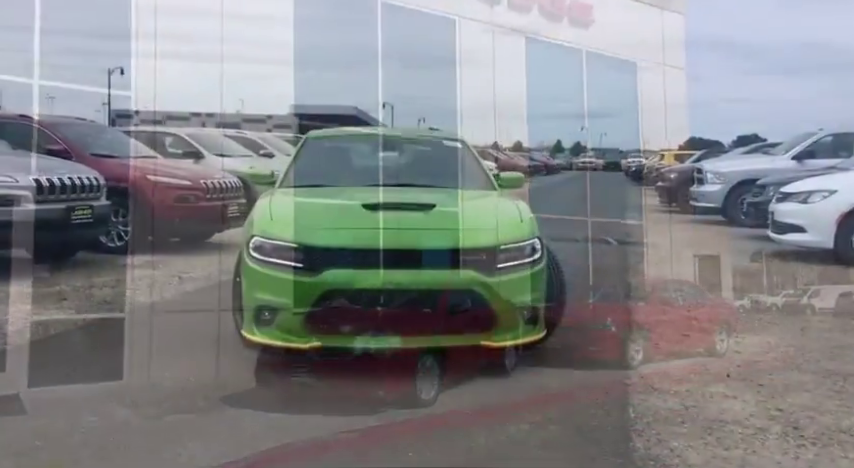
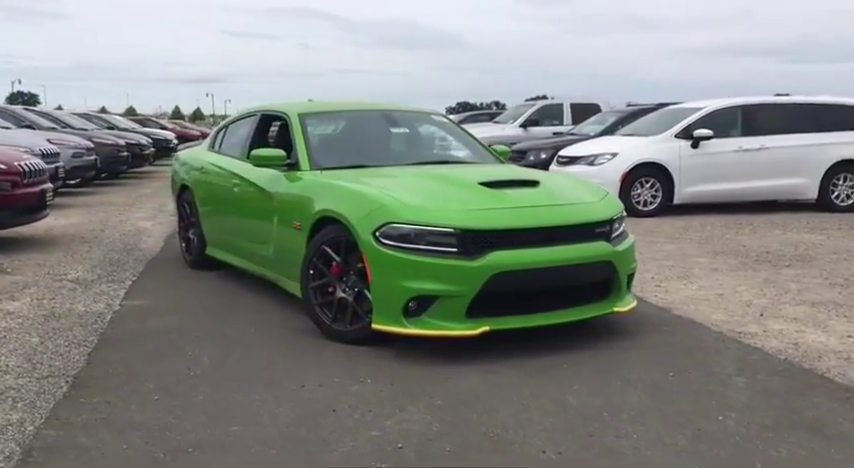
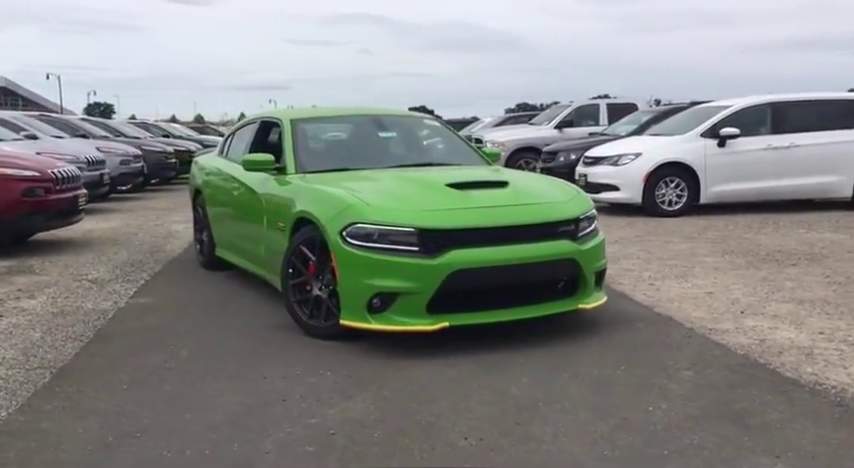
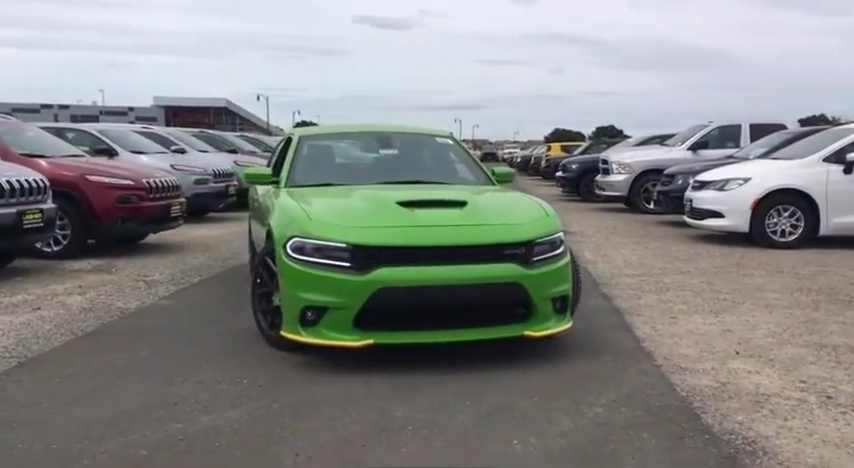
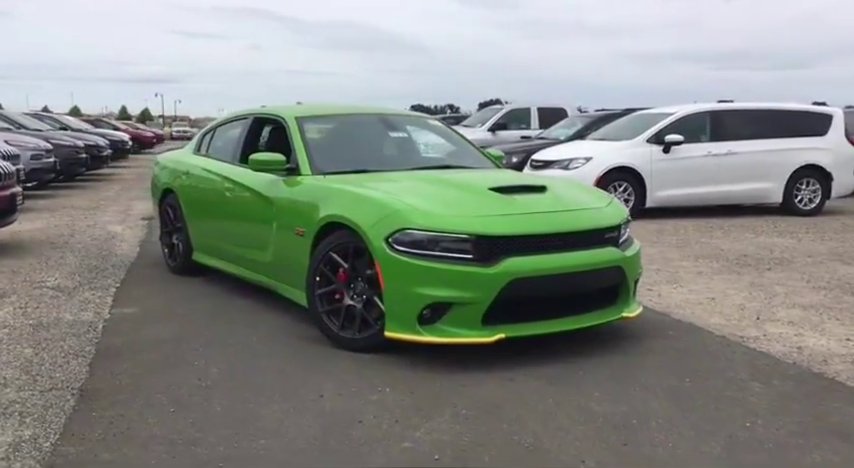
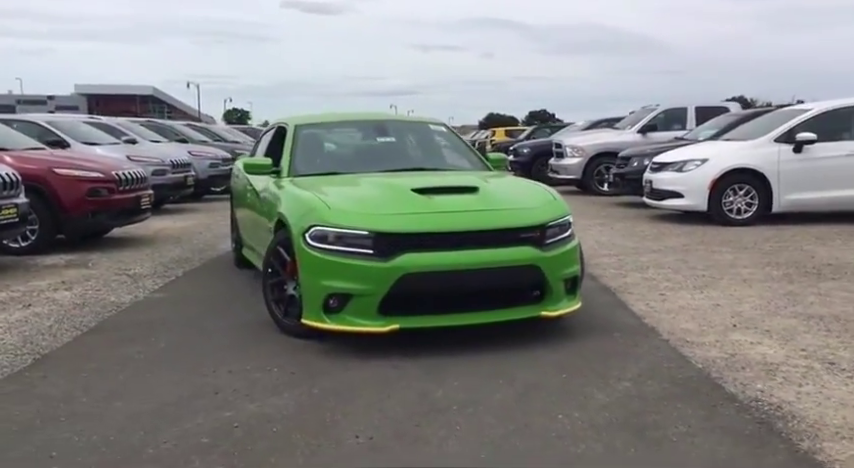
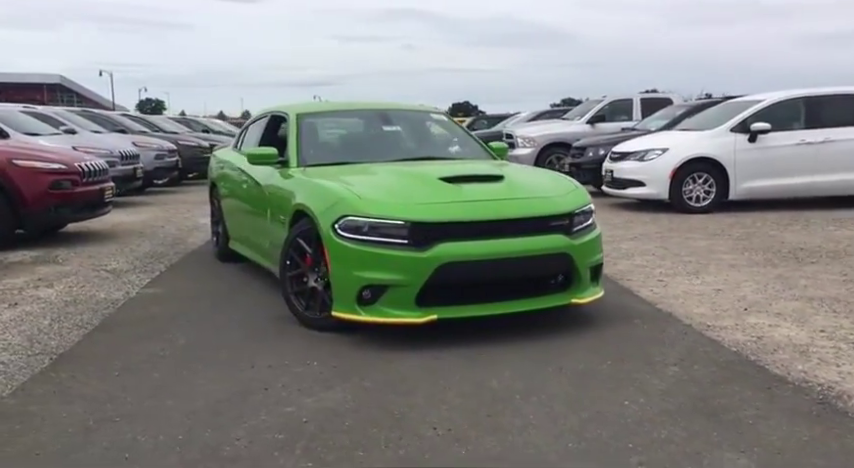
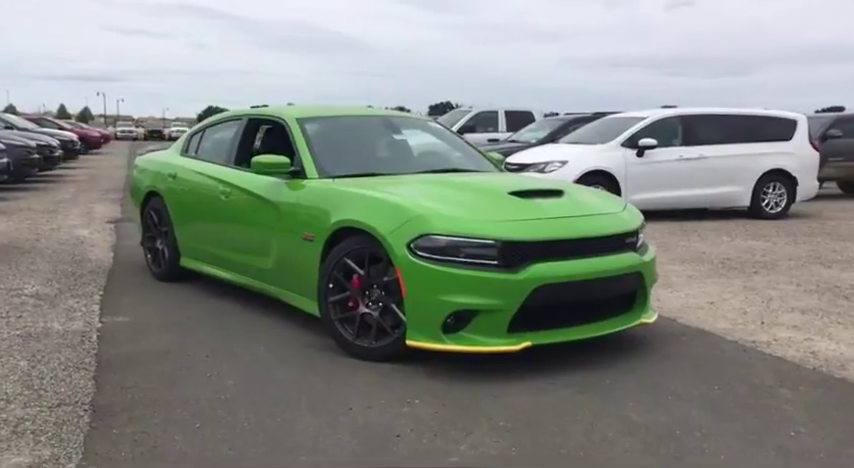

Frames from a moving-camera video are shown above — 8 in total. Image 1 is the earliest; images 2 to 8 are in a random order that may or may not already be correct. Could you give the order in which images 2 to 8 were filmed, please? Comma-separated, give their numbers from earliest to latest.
4, 6, 7, 3, 2, 5, 8
